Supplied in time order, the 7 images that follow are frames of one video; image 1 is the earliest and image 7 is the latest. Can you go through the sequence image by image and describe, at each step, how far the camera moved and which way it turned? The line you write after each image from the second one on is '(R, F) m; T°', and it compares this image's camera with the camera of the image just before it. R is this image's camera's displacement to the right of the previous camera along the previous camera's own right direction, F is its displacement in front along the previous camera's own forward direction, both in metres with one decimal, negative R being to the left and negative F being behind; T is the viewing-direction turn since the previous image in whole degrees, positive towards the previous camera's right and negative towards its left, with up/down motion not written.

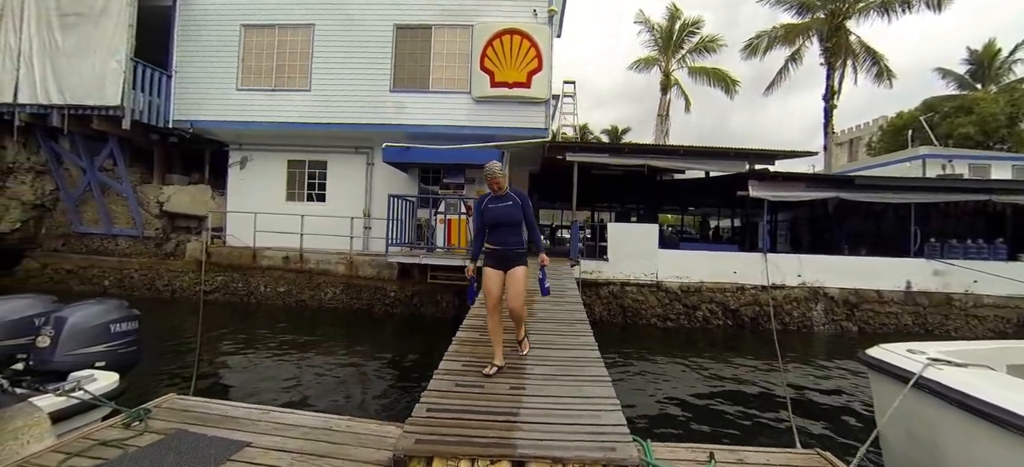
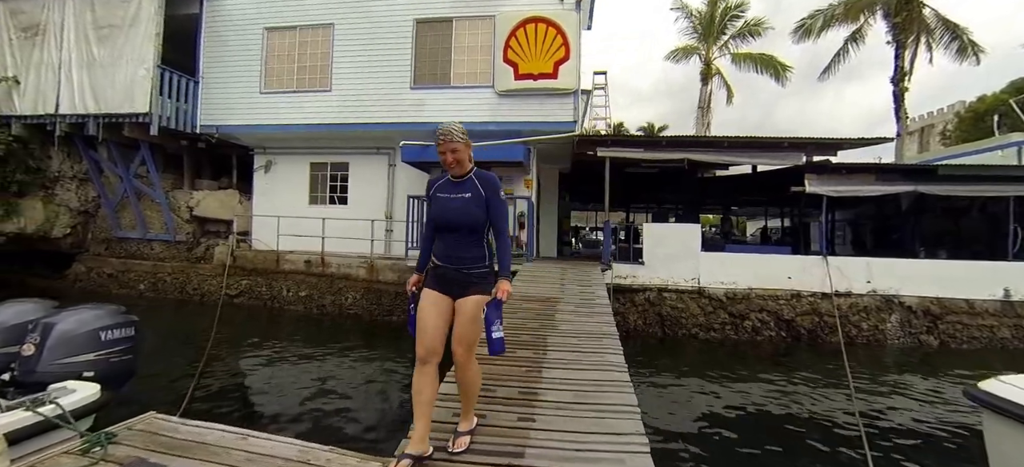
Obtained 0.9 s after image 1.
(+0.2, +0.6) m; -5°
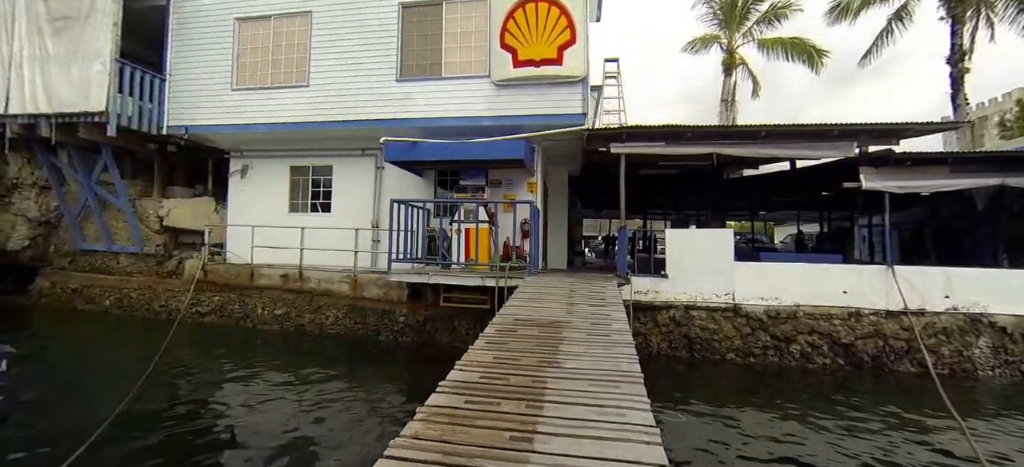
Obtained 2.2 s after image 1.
(+0.3, +1.3) m; -2°
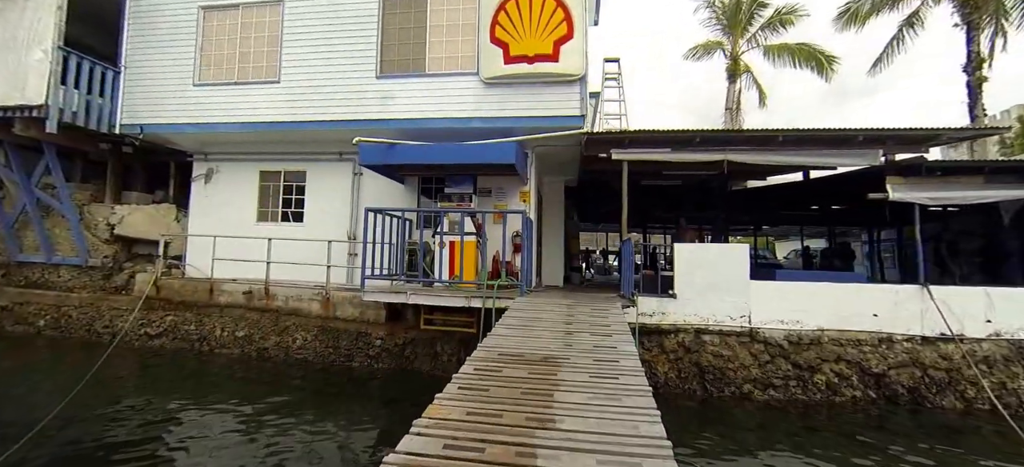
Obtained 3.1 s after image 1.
(+0.1, +0.8) m; +1°
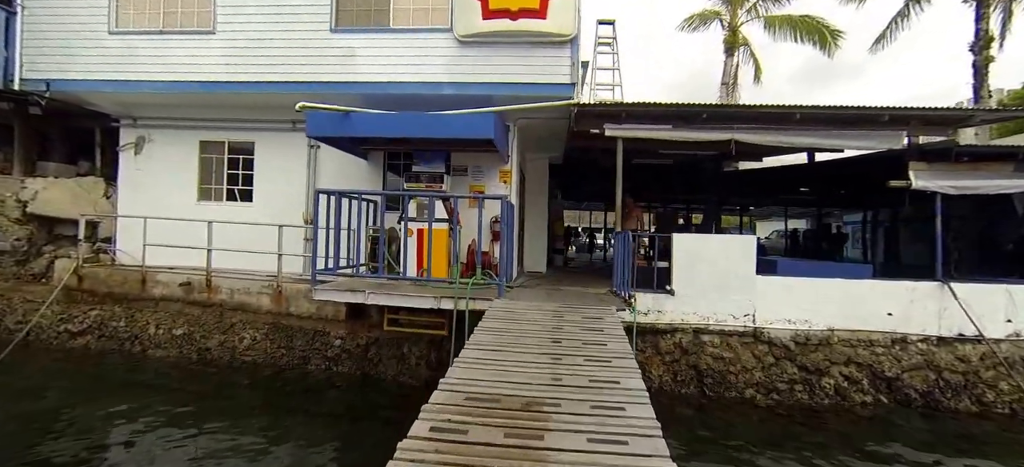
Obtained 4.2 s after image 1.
(+0.1, +0.9) m; +2°
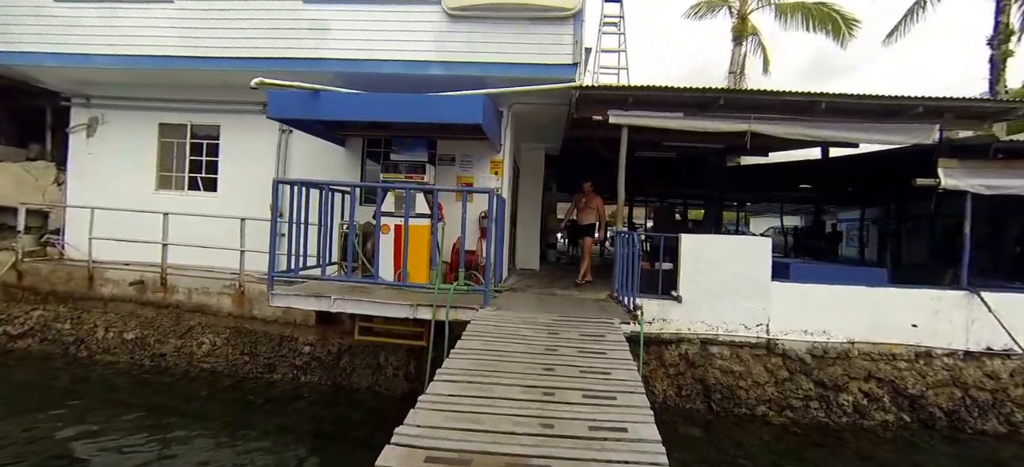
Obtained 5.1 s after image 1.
(0.0, +0.6) m; +1°
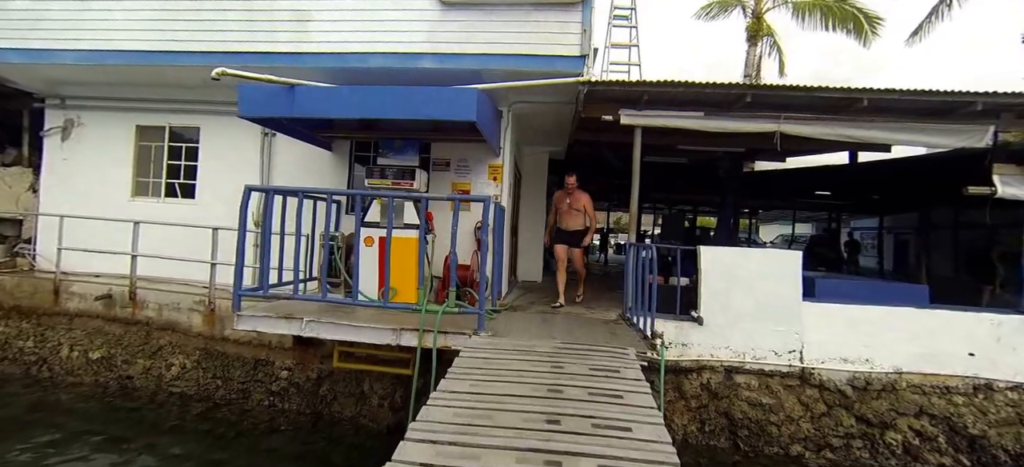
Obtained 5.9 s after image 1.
(+0.1, +0.6) m; -1°
